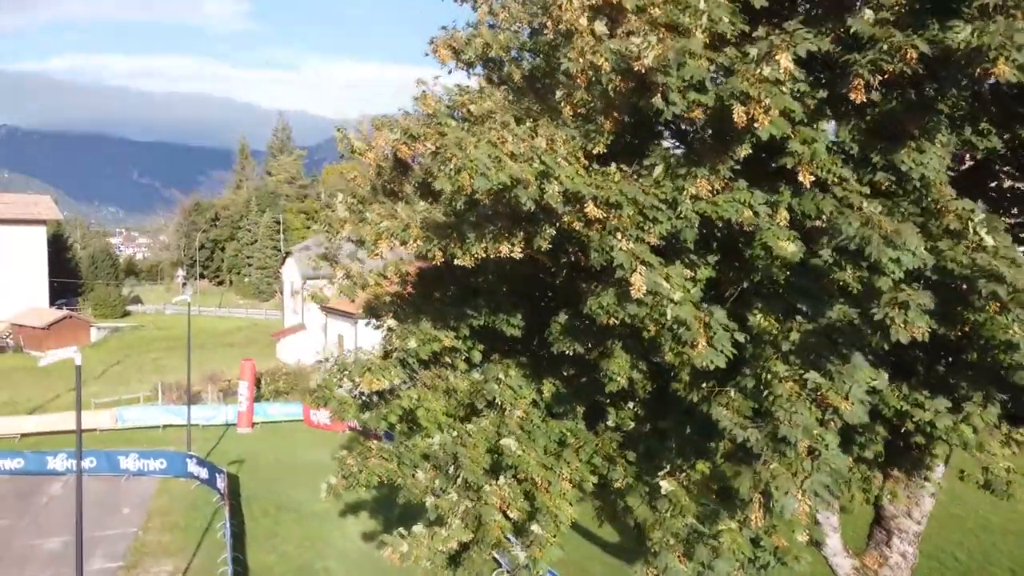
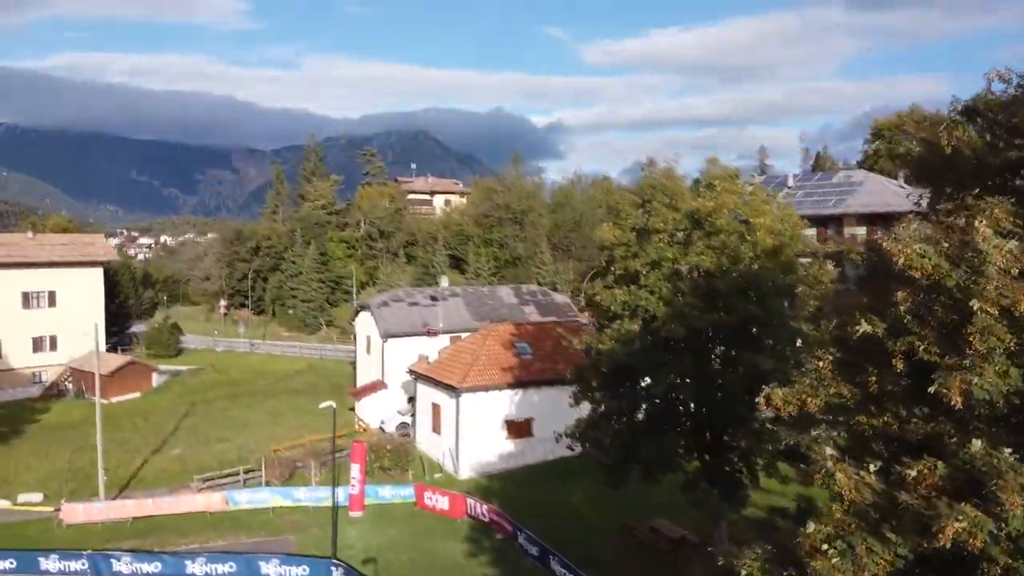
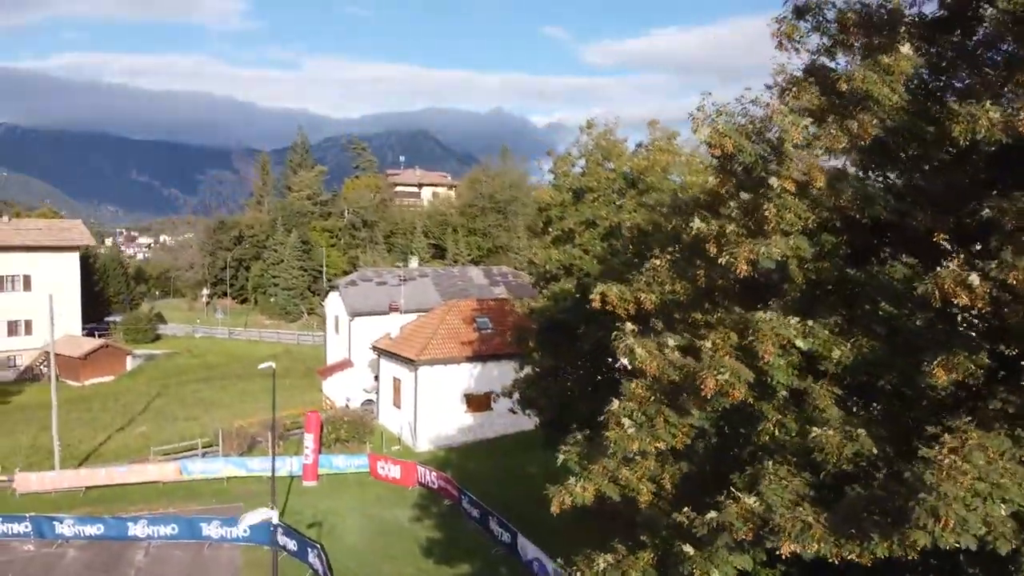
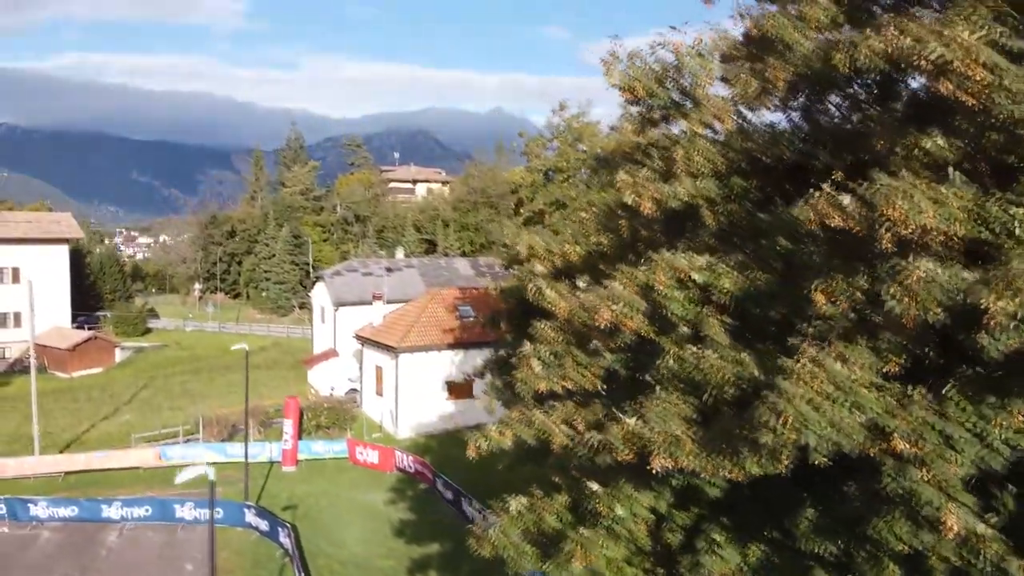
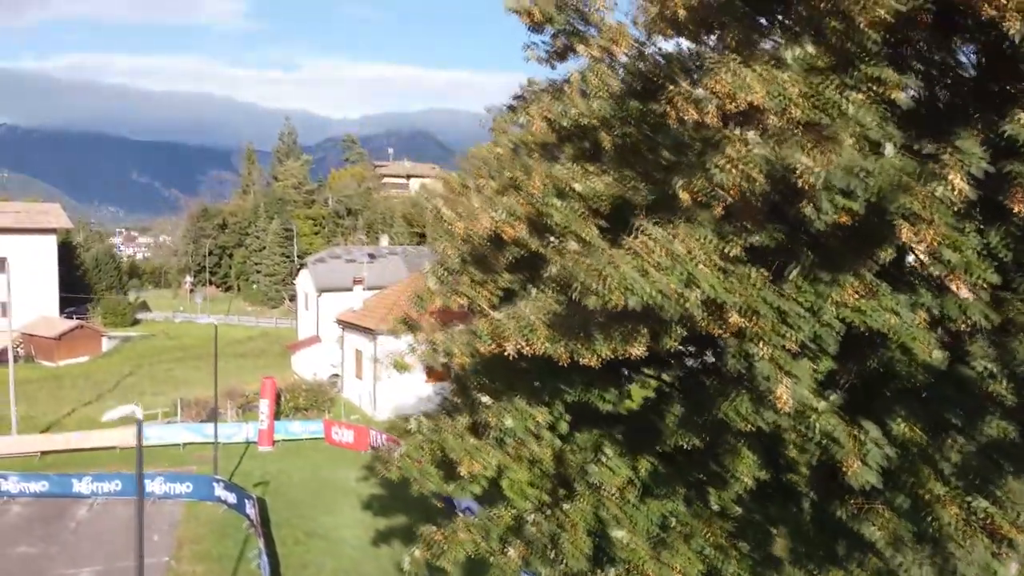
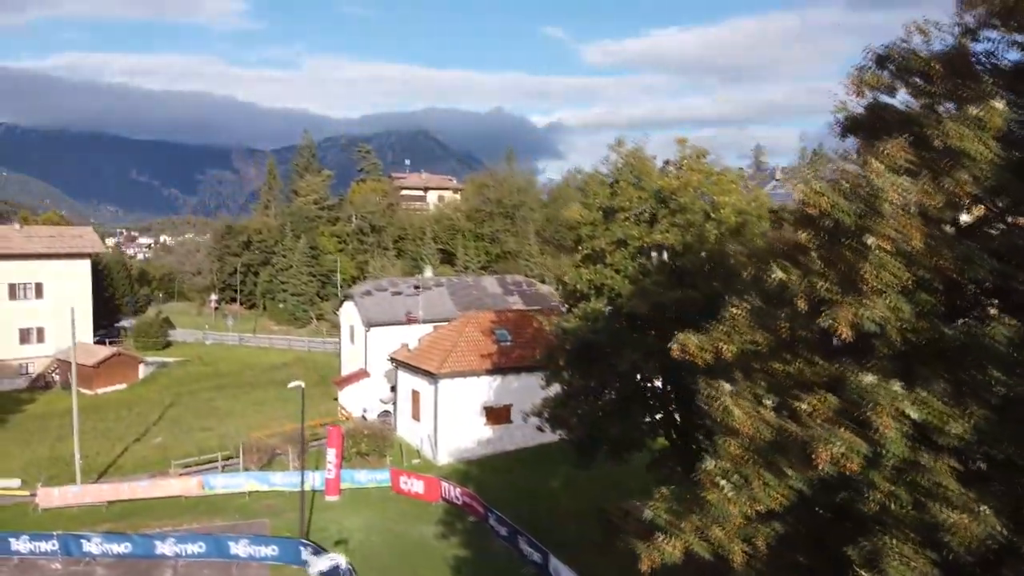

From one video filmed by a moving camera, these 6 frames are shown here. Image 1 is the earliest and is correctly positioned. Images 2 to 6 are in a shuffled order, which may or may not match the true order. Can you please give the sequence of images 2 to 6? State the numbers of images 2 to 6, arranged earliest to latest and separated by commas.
5, 4, 3, 6, 2
